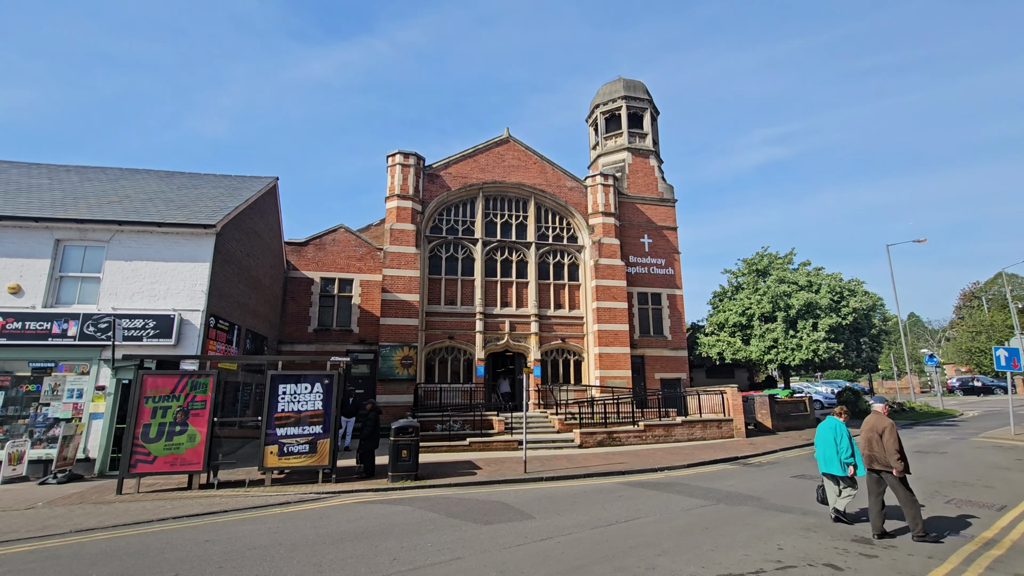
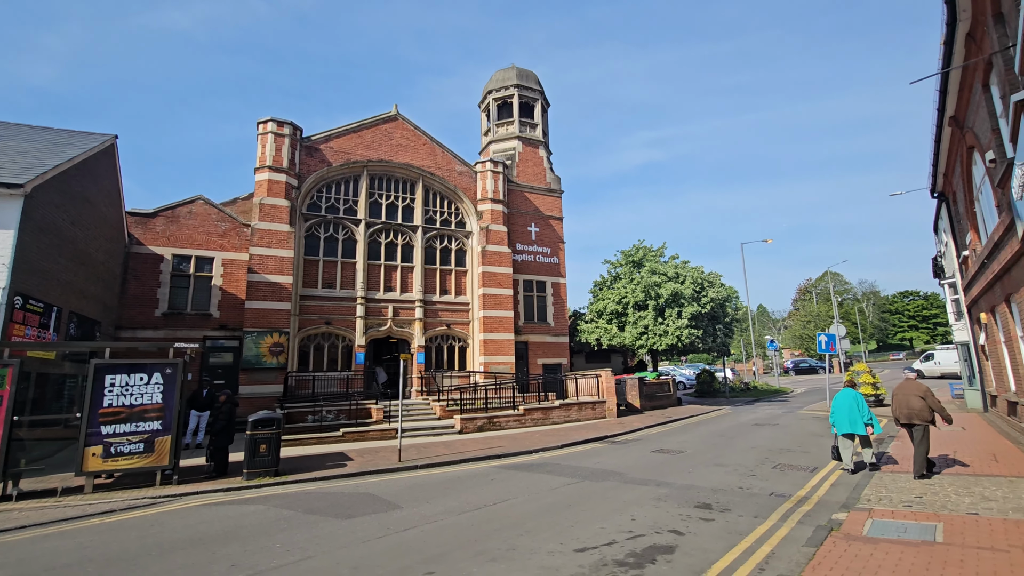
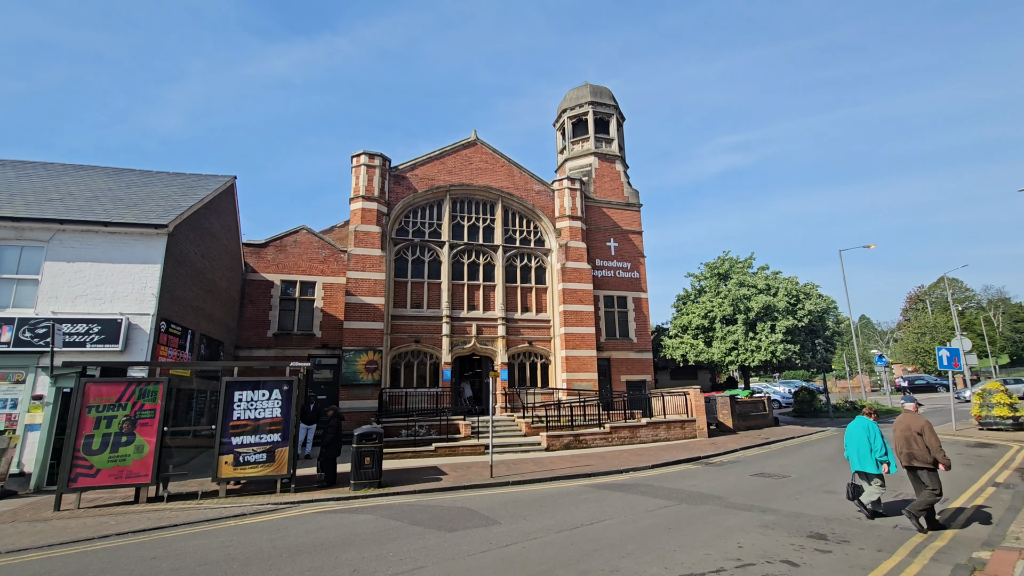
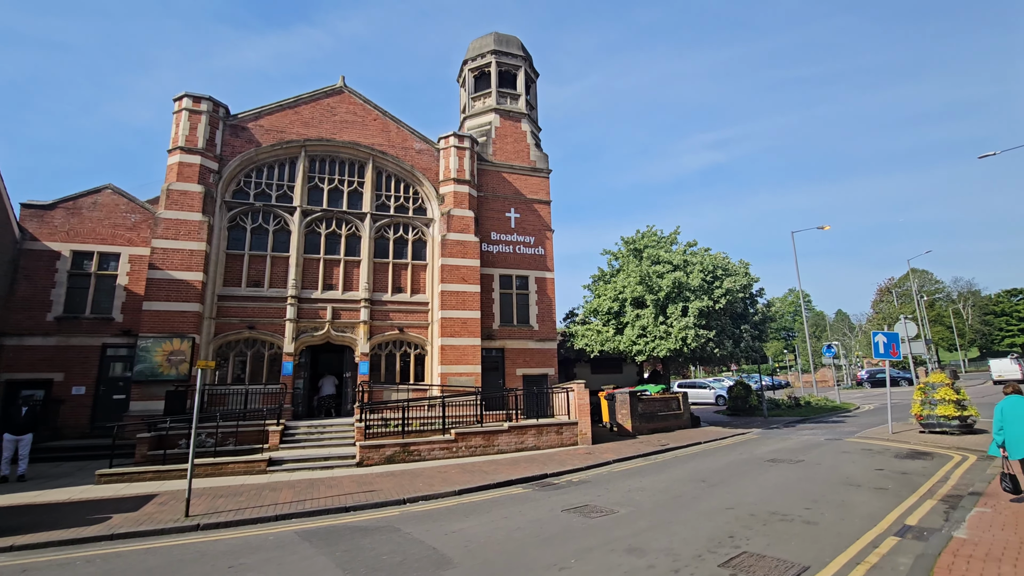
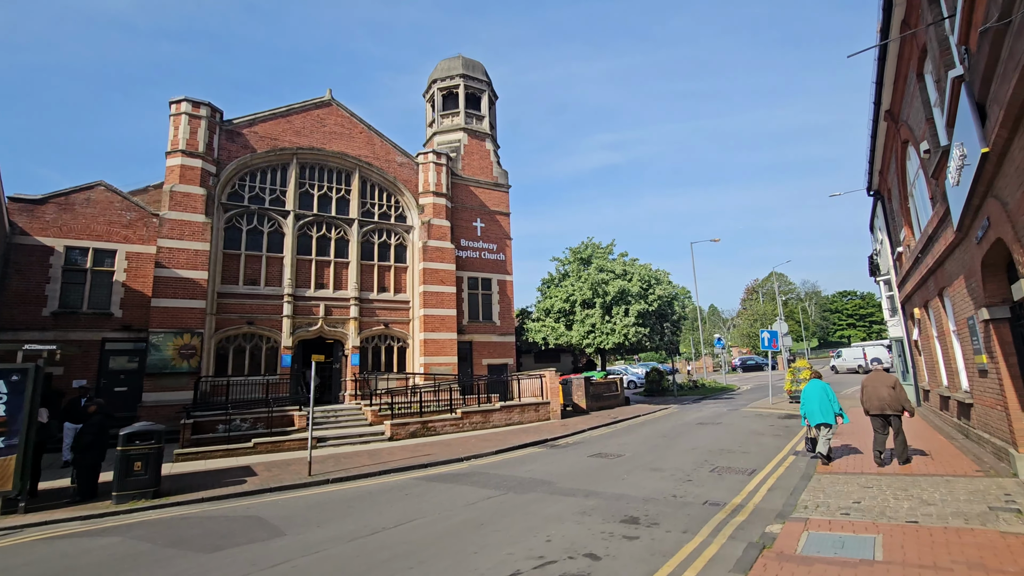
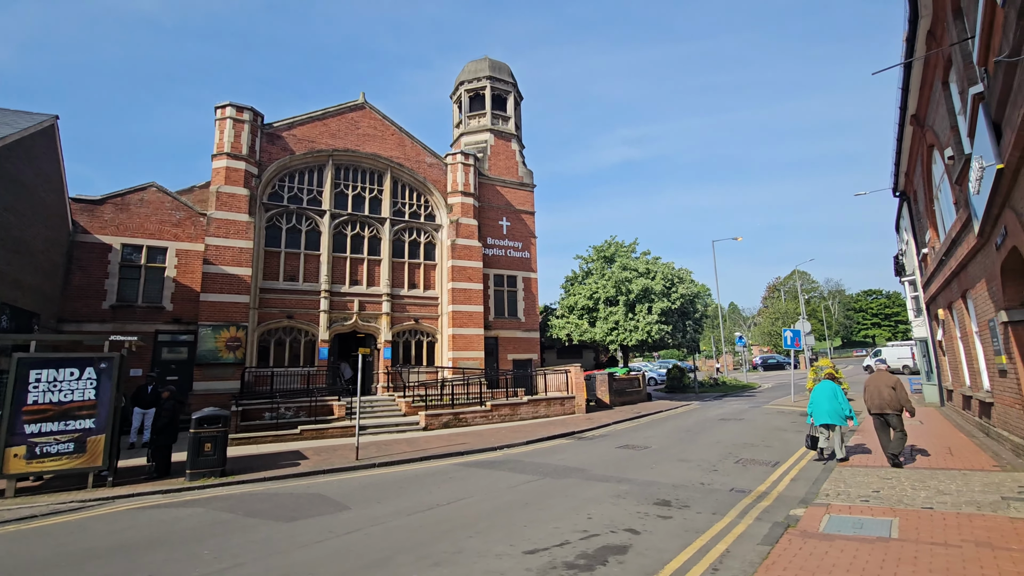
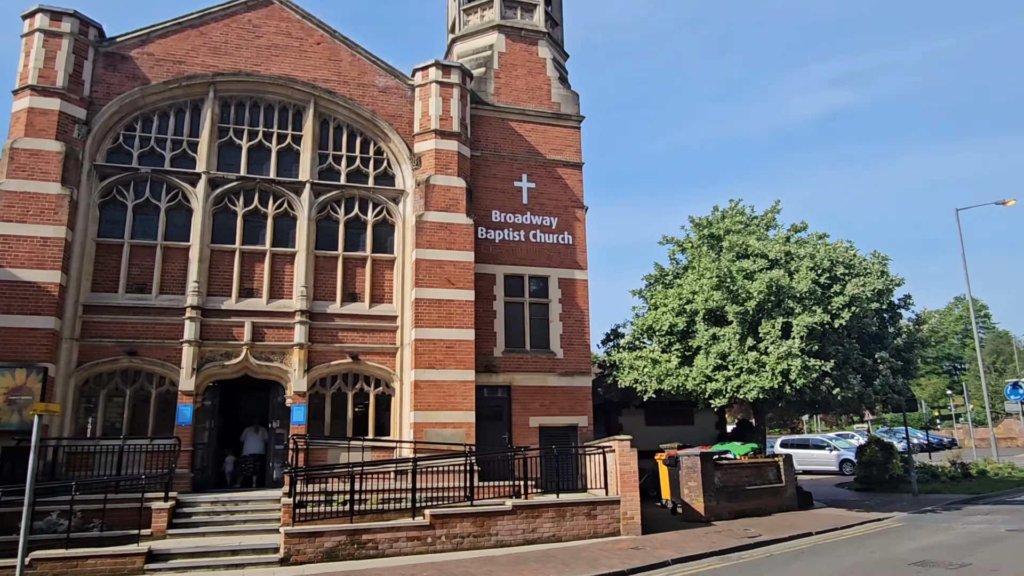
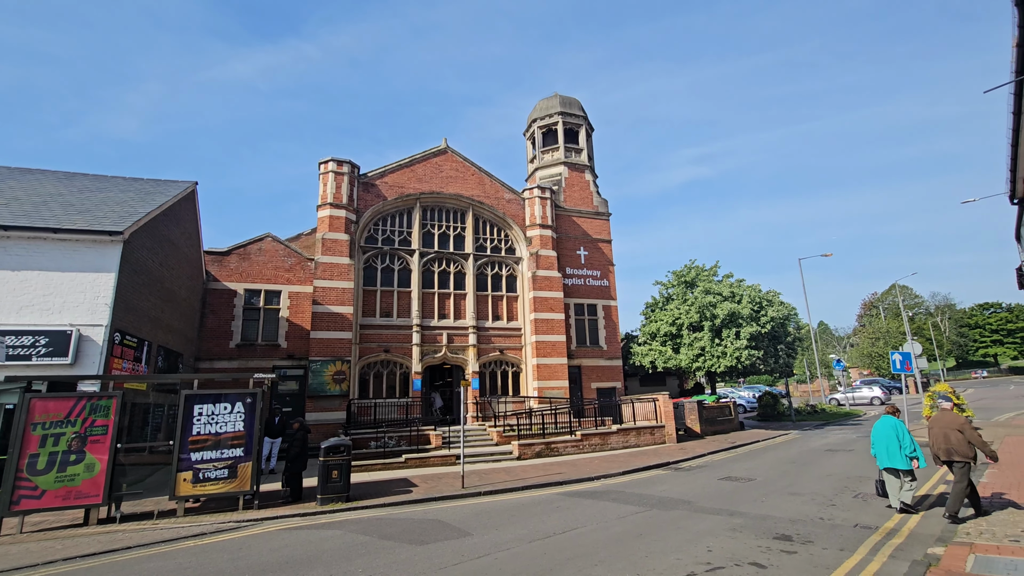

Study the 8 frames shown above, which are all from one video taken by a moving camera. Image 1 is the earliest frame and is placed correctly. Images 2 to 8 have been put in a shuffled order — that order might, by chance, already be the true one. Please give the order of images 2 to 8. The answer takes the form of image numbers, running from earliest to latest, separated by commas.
3, 8, 2, 6, 5, 4, 7
